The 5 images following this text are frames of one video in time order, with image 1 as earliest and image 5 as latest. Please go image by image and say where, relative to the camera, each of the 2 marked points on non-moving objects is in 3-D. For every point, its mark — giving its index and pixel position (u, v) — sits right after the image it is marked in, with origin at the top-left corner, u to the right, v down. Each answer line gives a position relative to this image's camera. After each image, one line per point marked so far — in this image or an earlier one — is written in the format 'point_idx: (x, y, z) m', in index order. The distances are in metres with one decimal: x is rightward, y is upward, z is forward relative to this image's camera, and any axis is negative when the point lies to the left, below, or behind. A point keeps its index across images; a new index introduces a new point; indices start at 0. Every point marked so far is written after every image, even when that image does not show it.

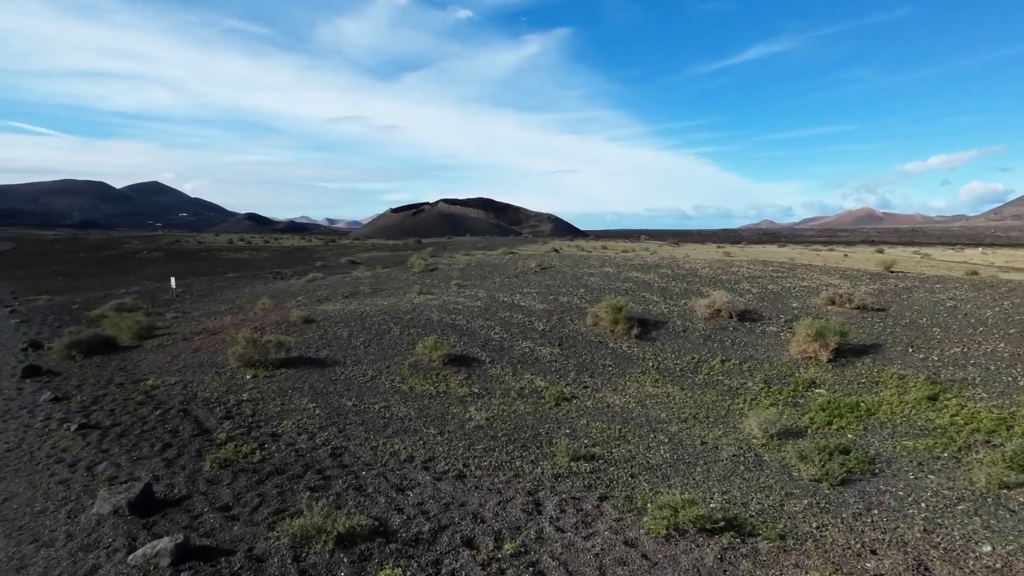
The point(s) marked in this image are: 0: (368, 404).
0: (-3.1, -2.5, +12.0) m
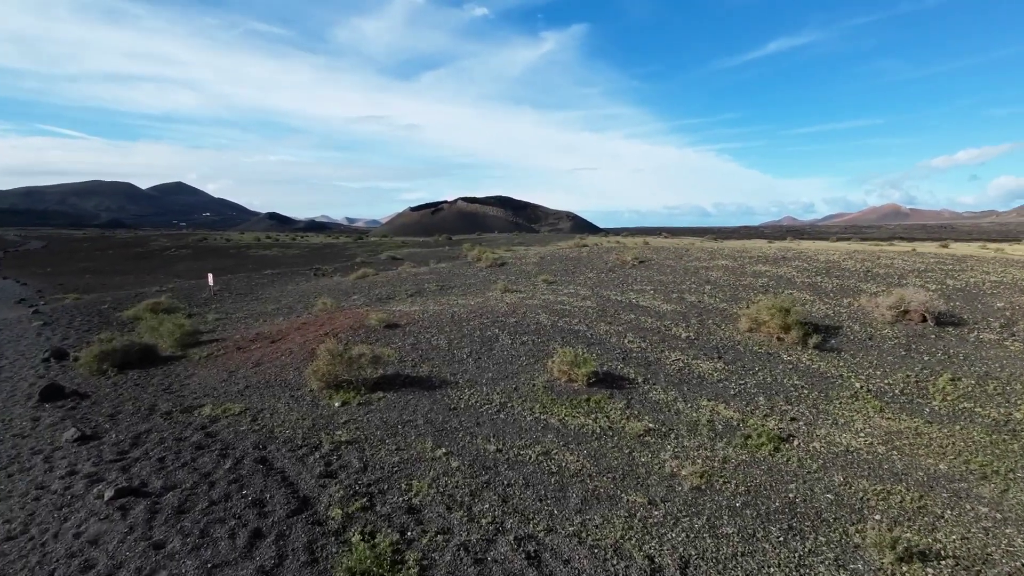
0: (+0.1, -2.4, +8.4) m
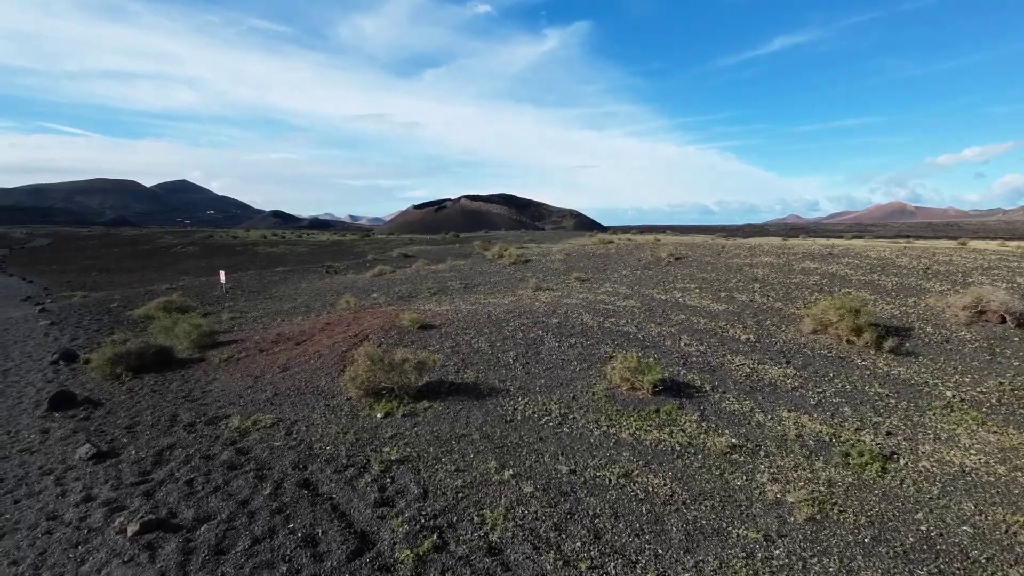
0: (+1.1, -2.4, +7.4) m
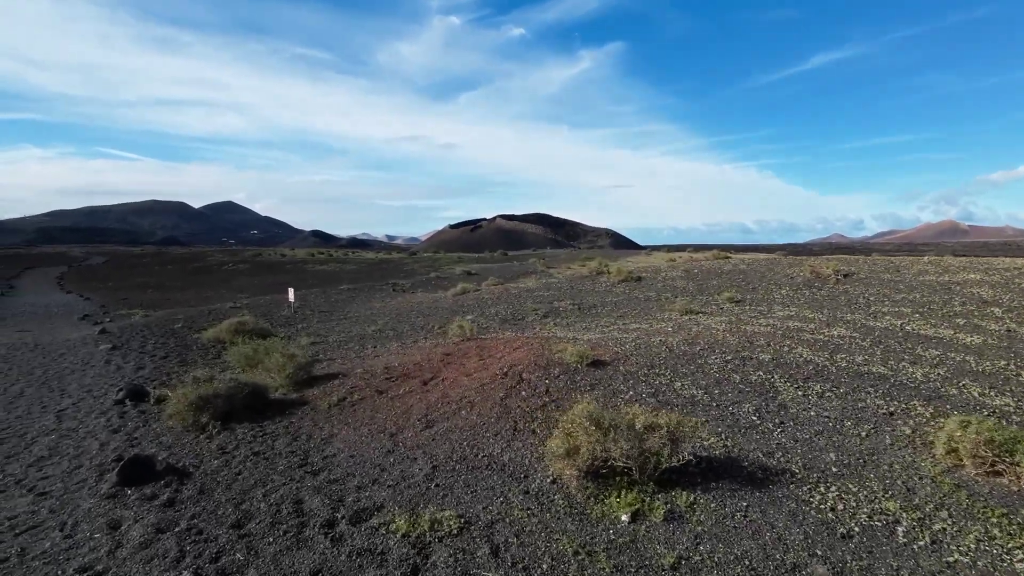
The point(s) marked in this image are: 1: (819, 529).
0: (+4.2, -2.6, +3.8) m
1: (+3.0, -2.3, +5.4) m
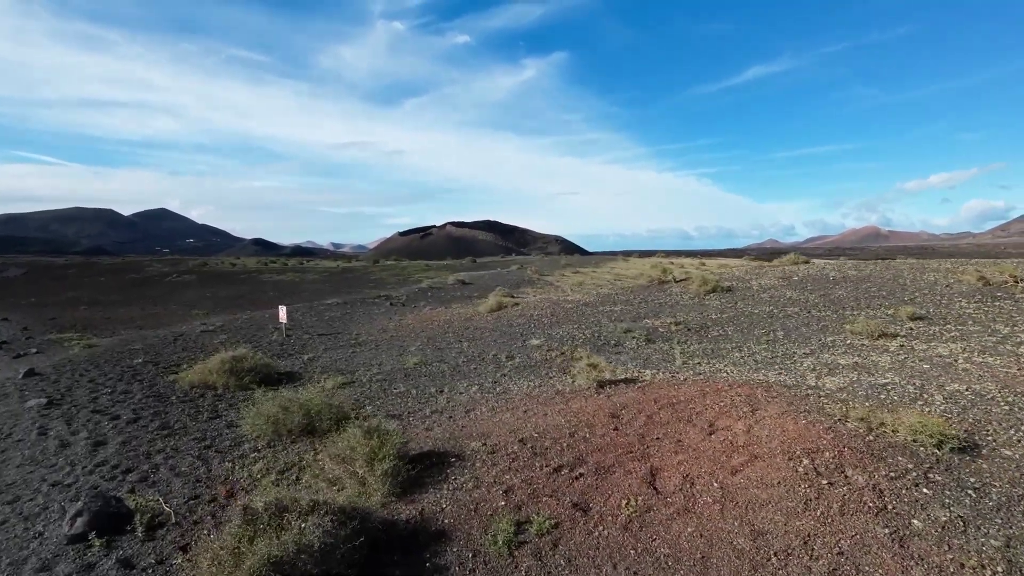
0: (+7.8, -2.8, 0.0) m
1: (+6.4, -2.5, +1.5) m
